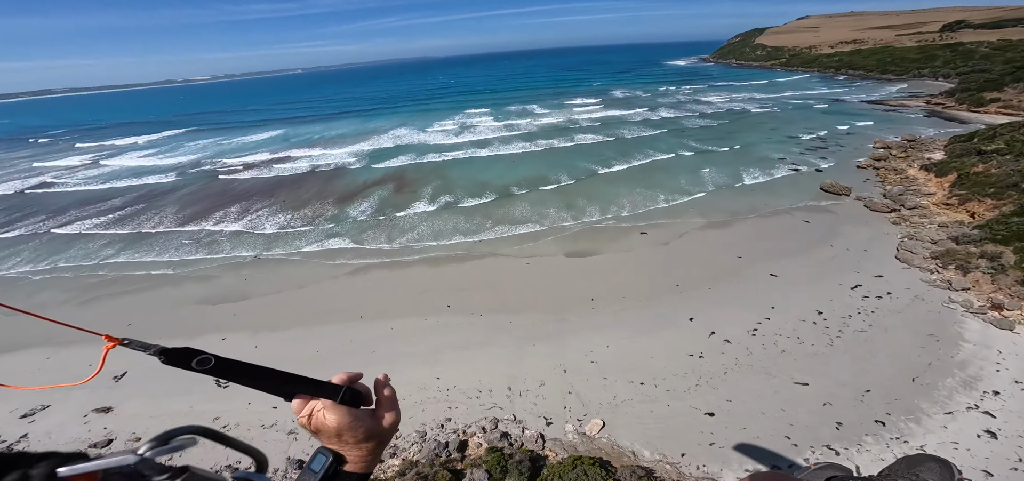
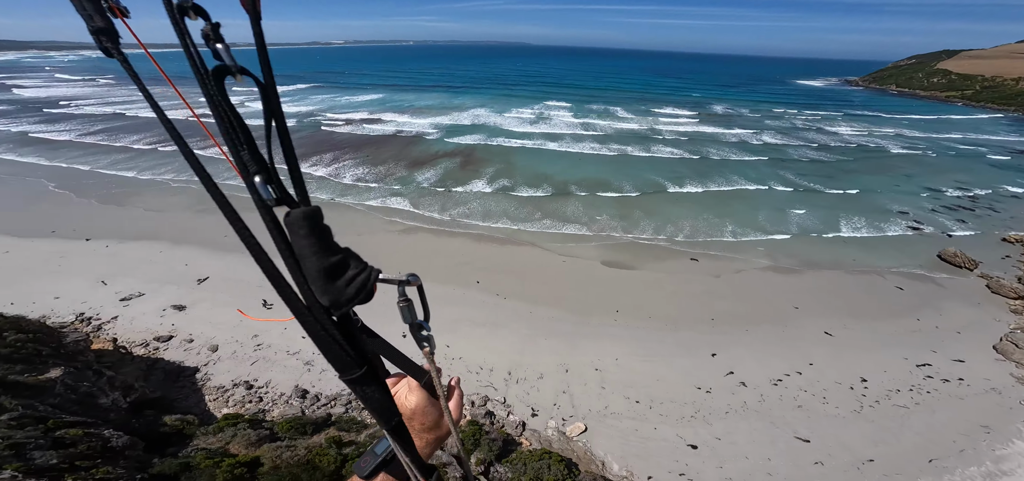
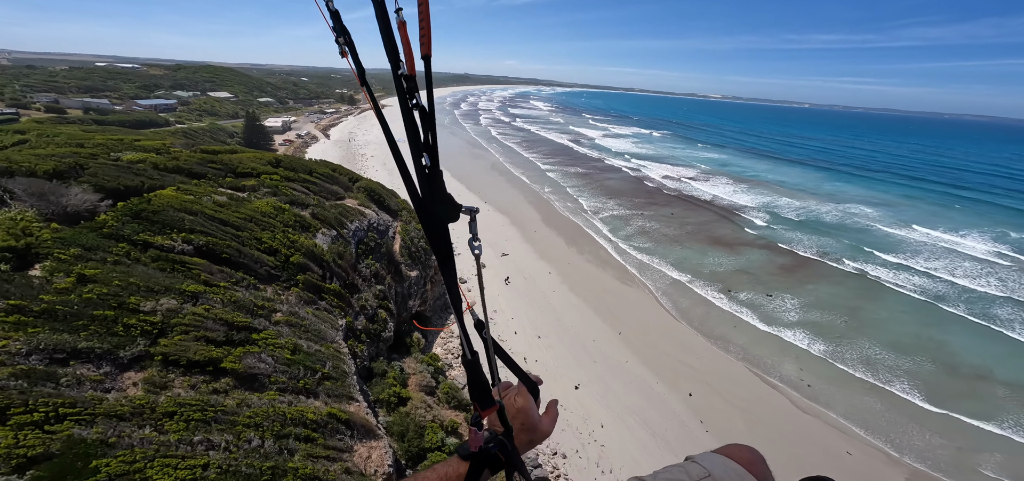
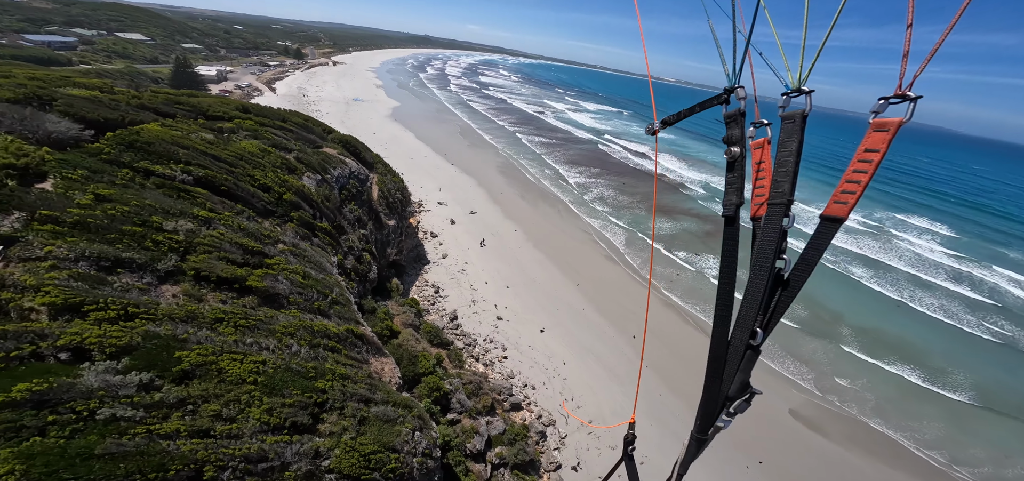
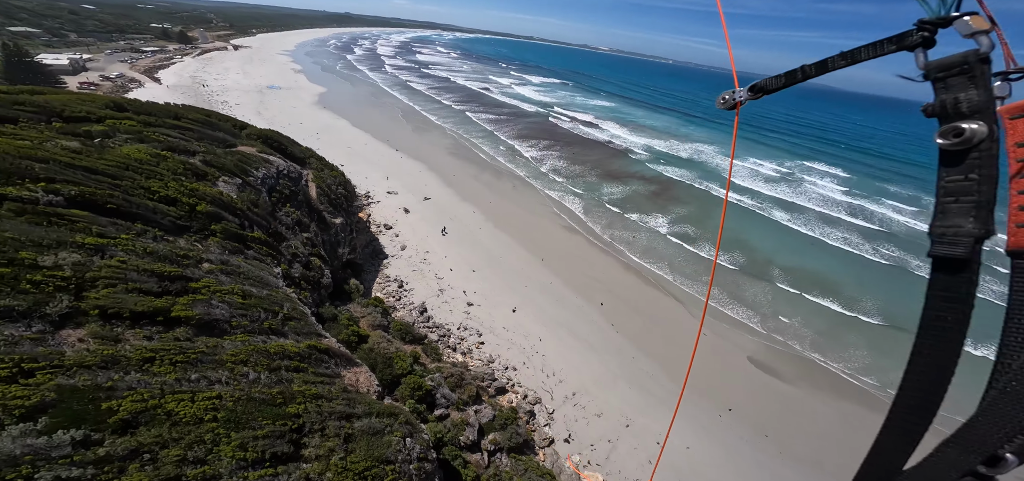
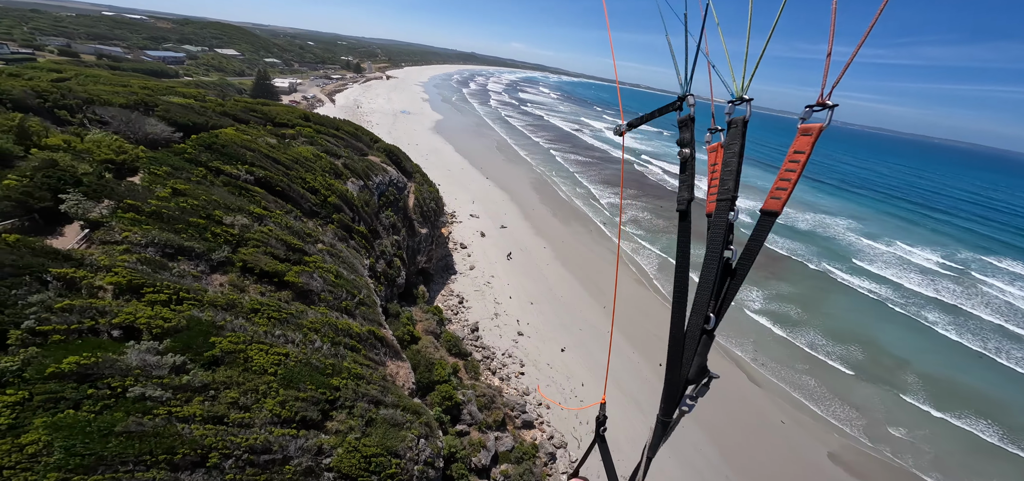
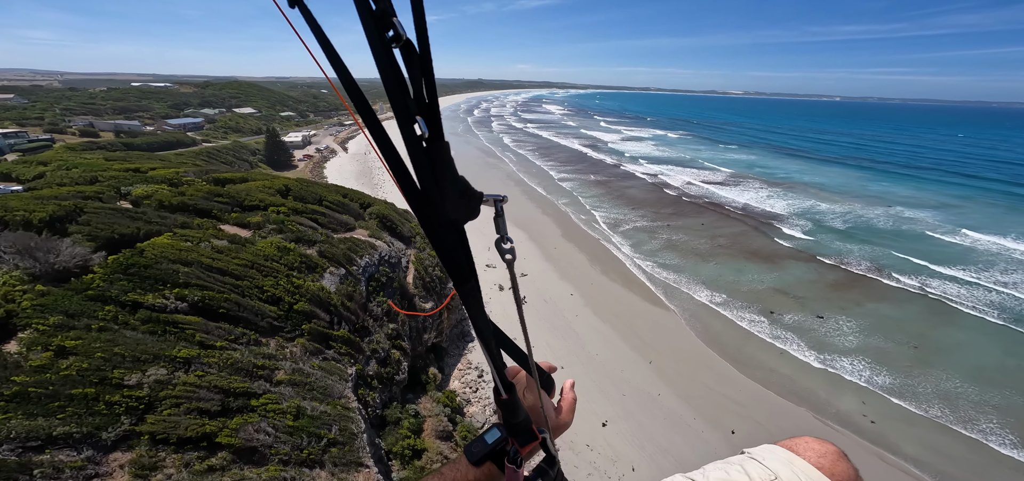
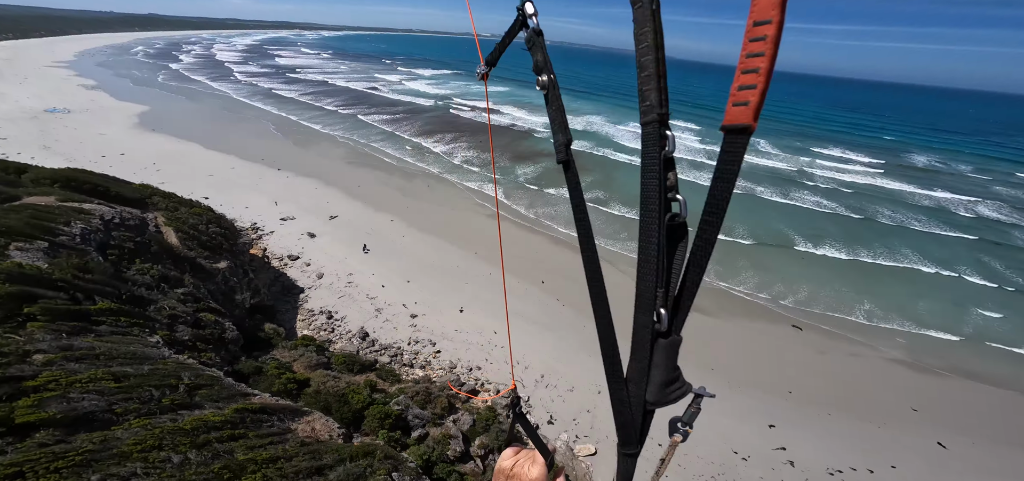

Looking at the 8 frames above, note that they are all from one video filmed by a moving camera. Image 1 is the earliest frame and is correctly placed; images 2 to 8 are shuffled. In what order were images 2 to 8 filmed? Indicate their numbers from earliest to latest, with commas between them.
2, 8, 5, 4, 6, 3, 7
